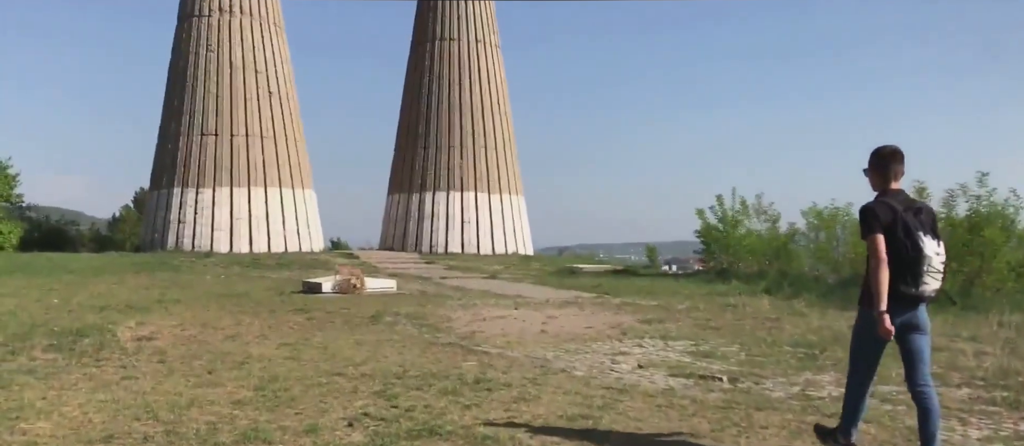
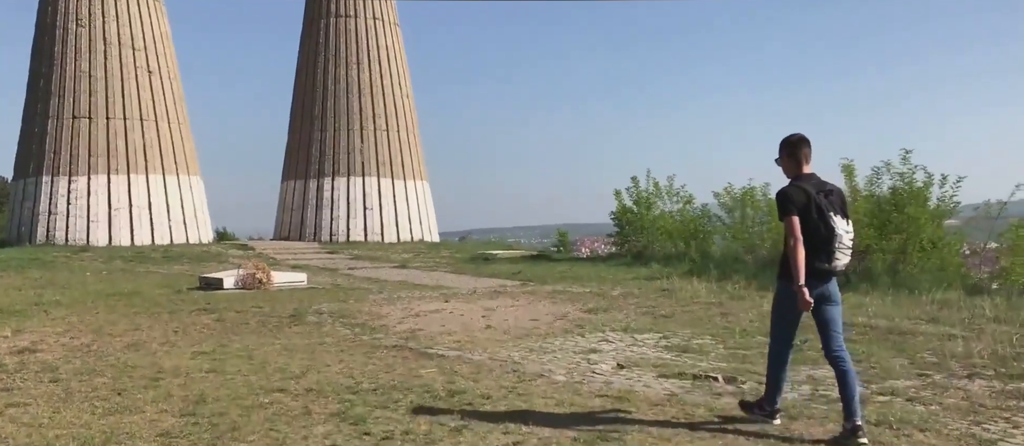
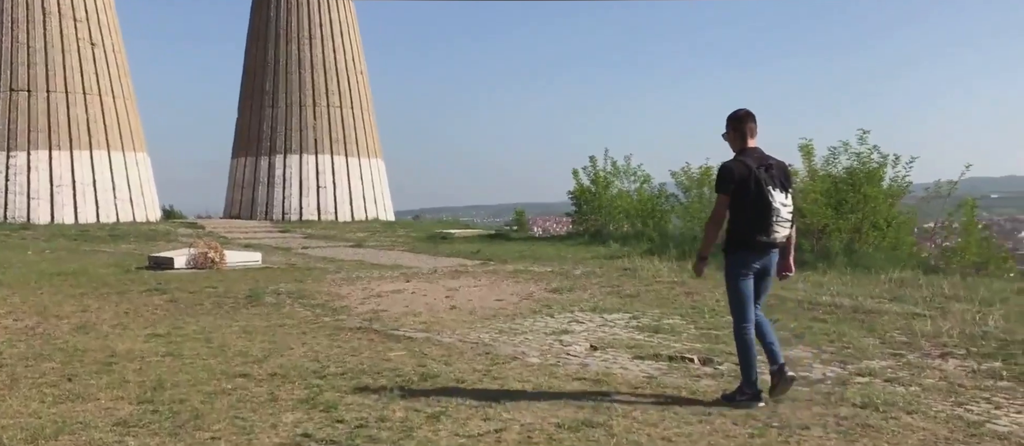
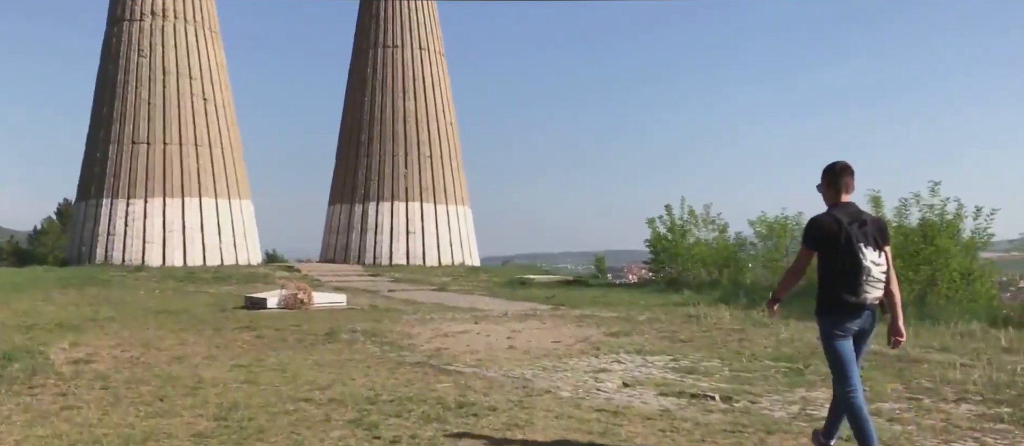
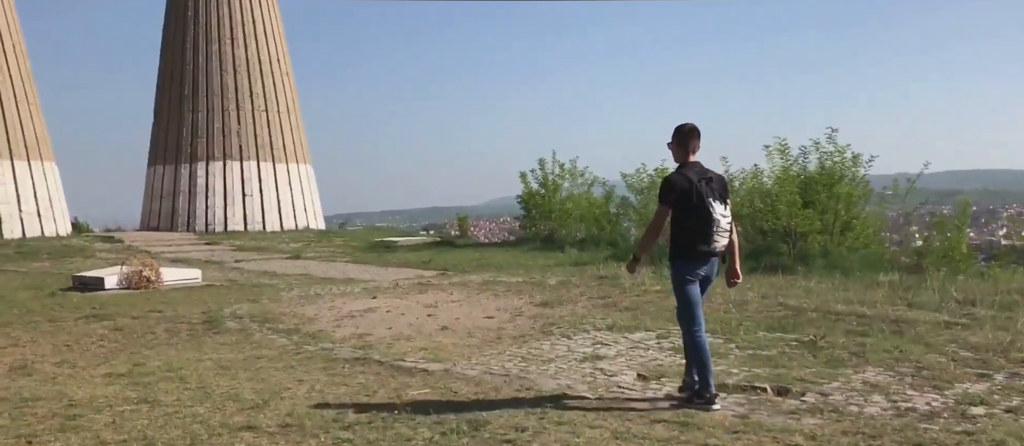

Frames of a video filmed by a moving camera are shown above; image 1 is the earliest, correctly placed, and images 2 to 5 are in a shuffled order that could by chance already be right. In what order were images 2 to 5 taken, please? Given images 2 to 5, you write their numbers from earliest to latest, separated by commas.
4, 2, 3, 5
